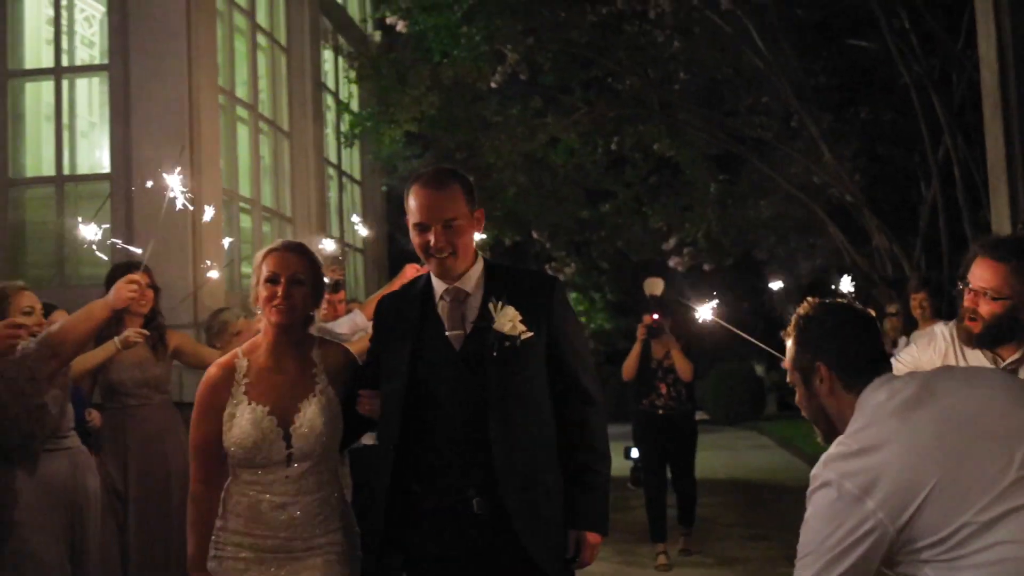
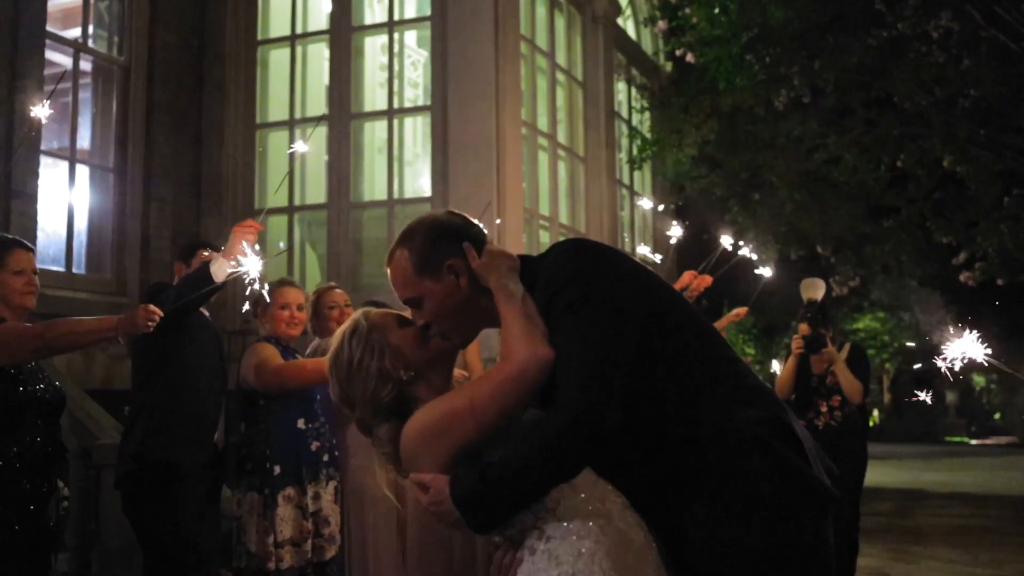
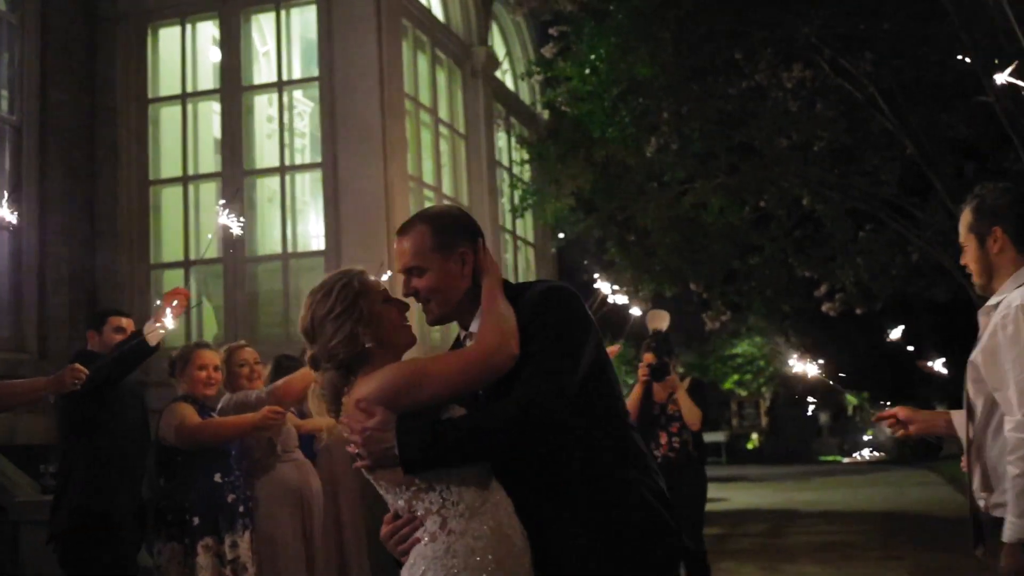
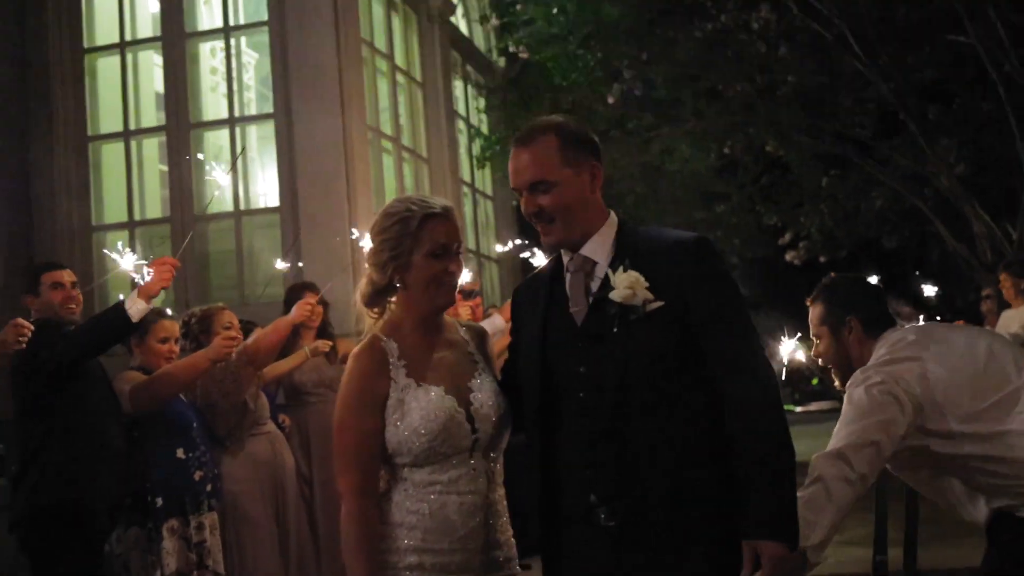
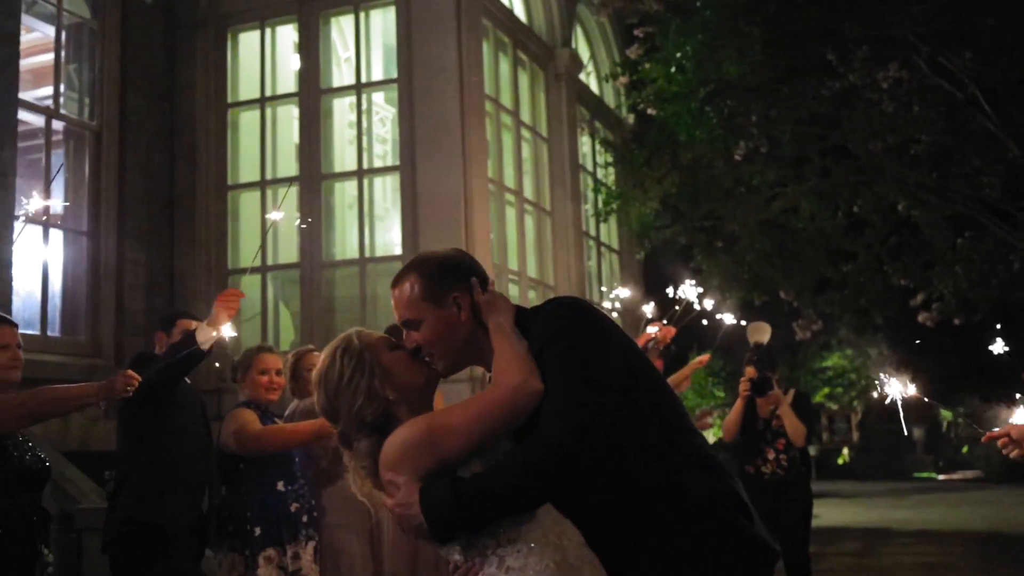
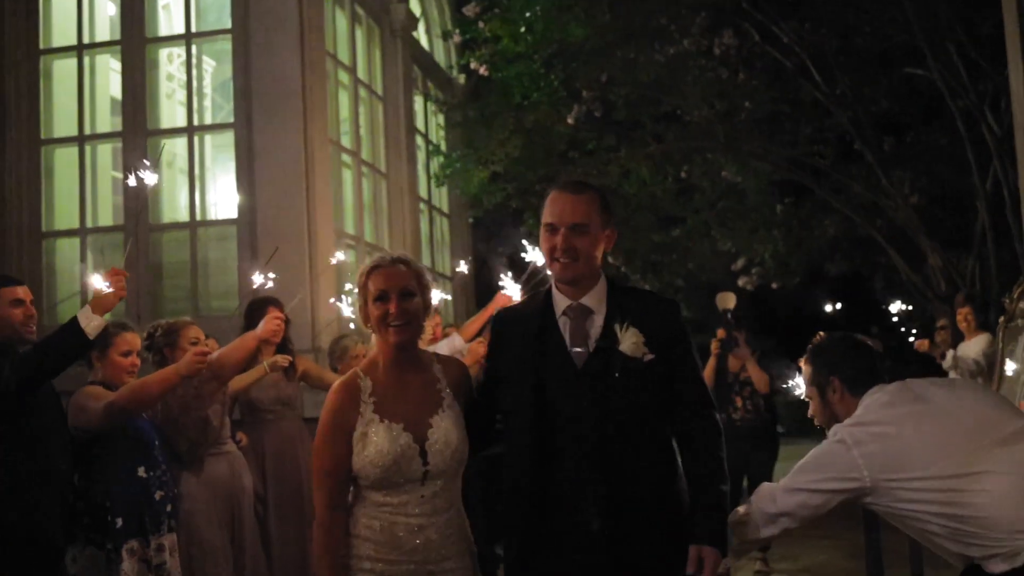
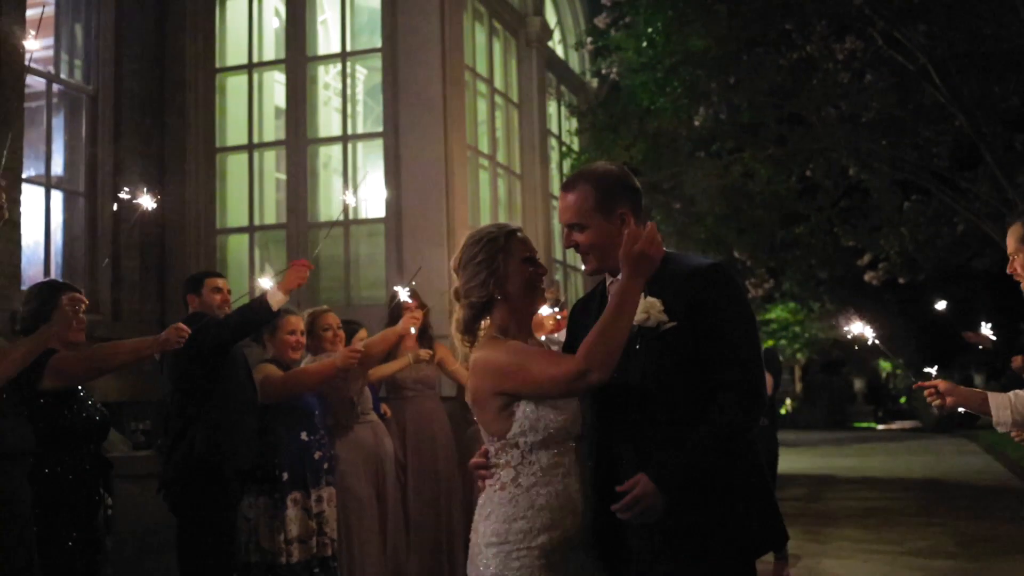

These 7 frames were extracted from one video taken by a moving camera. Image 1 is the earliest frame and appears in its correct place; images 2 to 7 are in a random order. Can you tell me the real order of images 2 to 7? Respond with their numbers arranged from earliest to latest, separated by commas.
6, 4, 7, 3, 5, 2
